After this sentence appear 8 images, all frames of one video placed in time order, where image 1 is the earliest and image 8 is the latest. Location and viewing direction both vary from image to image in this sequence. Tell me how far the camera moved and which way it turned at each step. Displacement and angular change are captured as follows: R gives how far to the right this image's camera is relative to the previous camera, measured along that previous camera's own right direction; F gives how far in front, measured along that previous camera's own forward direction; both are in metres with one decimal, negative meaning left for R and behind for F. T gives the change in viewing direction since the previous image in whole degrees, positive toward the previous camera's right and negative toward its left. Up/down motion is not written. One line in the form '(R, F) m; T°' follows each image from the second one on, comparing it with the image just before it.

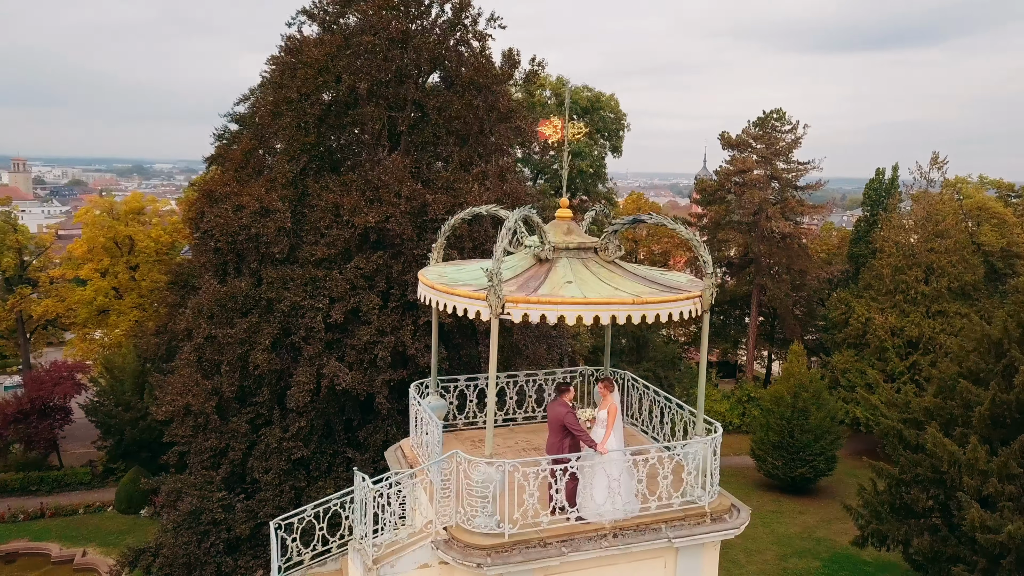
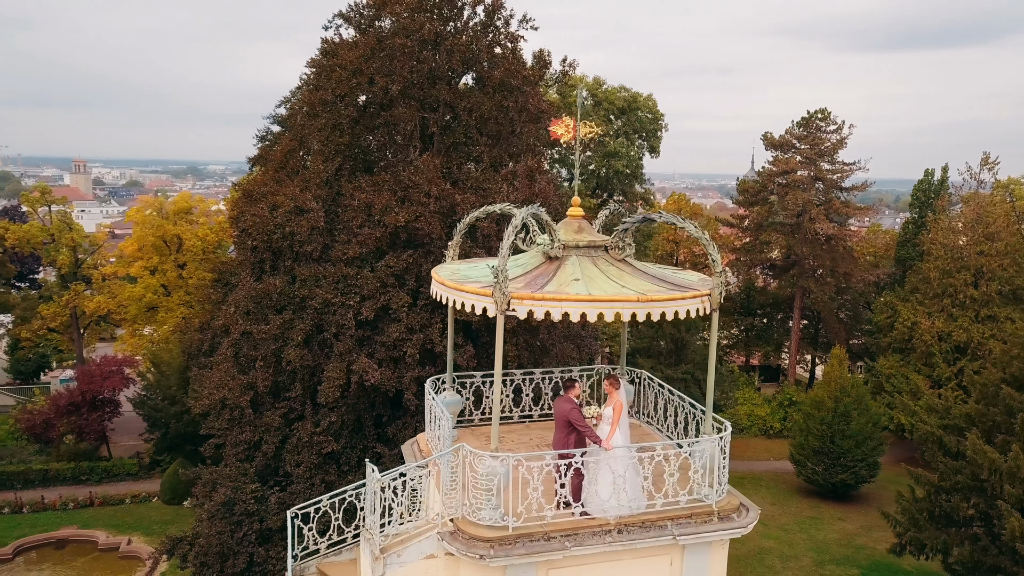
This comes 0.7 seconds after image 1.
(+0.3, -0.1) m; -3°
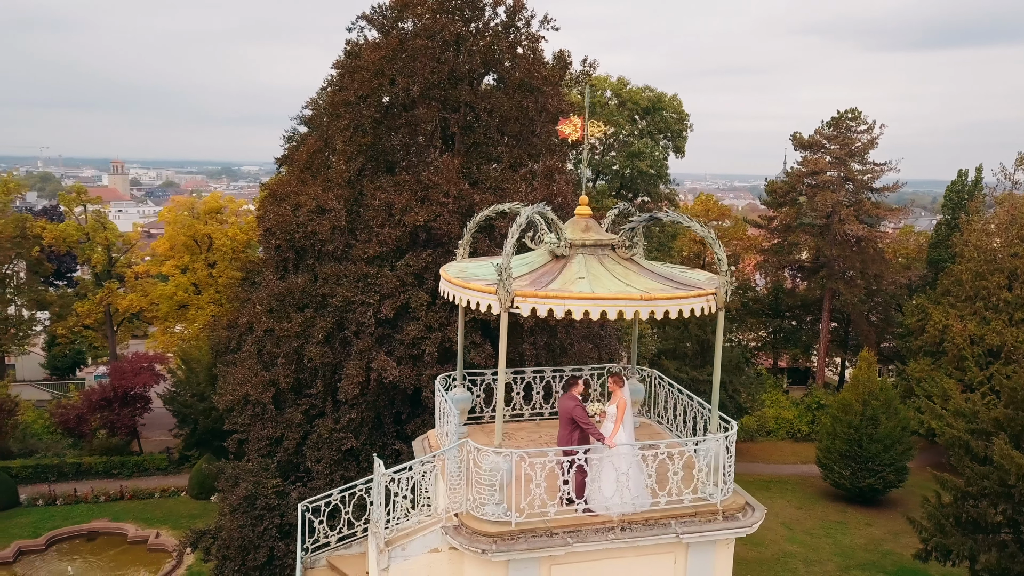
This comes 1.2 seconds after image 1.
(+0.2, -0.1) m; -2°
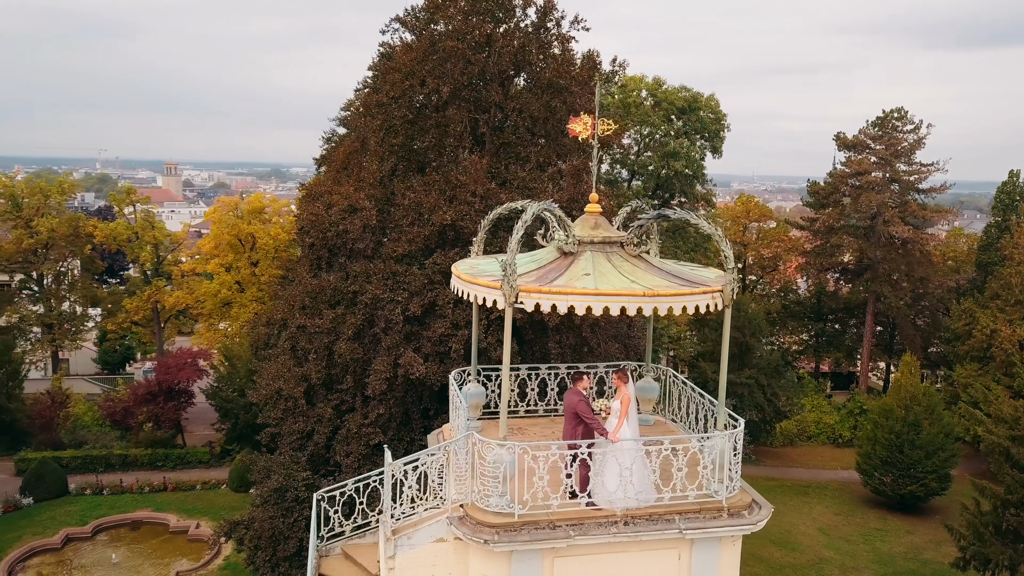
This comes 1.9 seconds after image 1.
(+0.3, -0.1) m; -3°
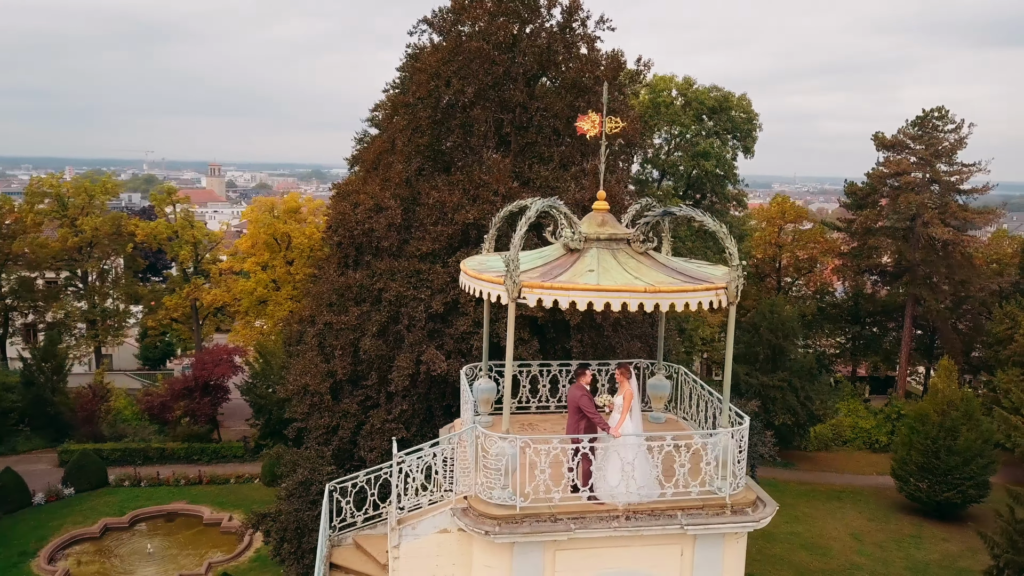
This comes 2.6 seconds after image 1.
(+0.3, -0.1) m; -3°
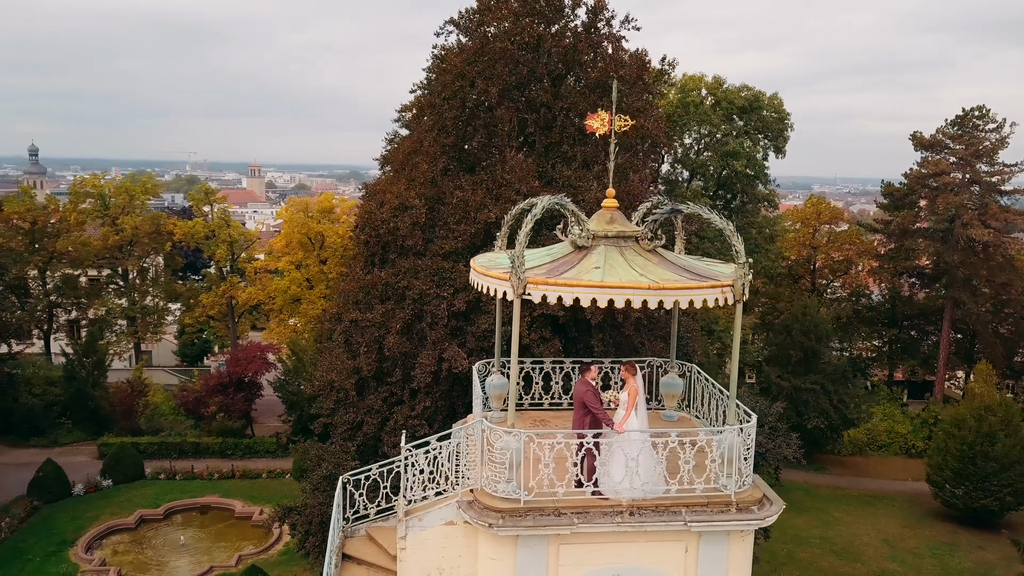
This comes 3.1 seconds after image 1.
(+0.2, -0.1) m; -3°
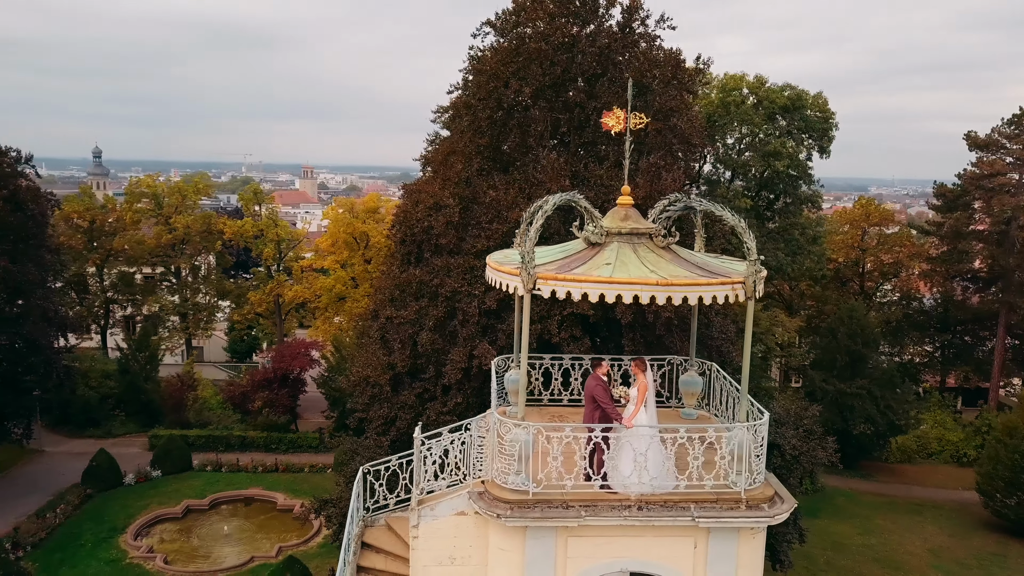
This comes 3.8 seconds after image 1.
(+0.3, -0.1) m; -3°
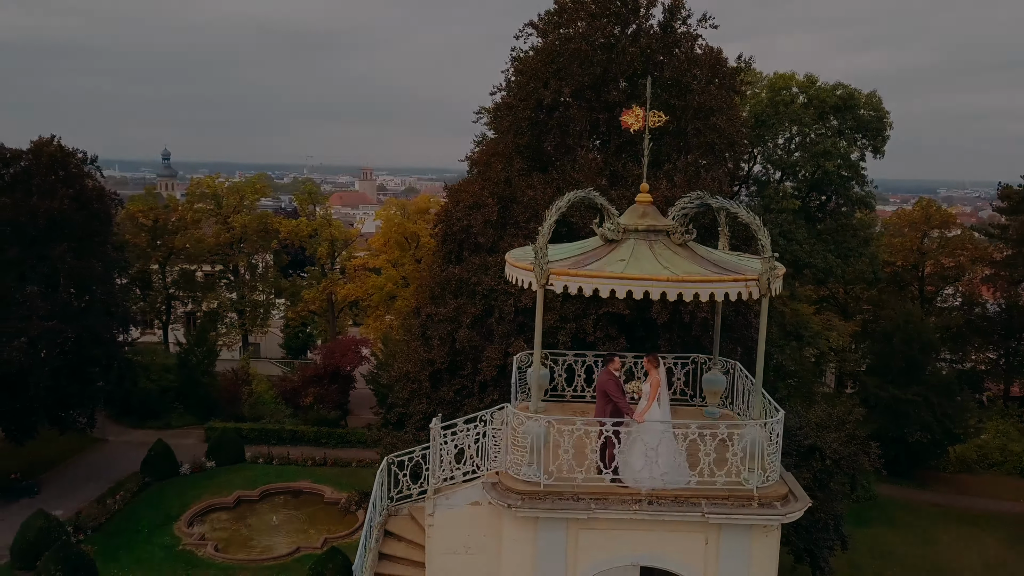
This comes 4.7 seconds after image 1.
(+0.4, -0.1) m; -4°
